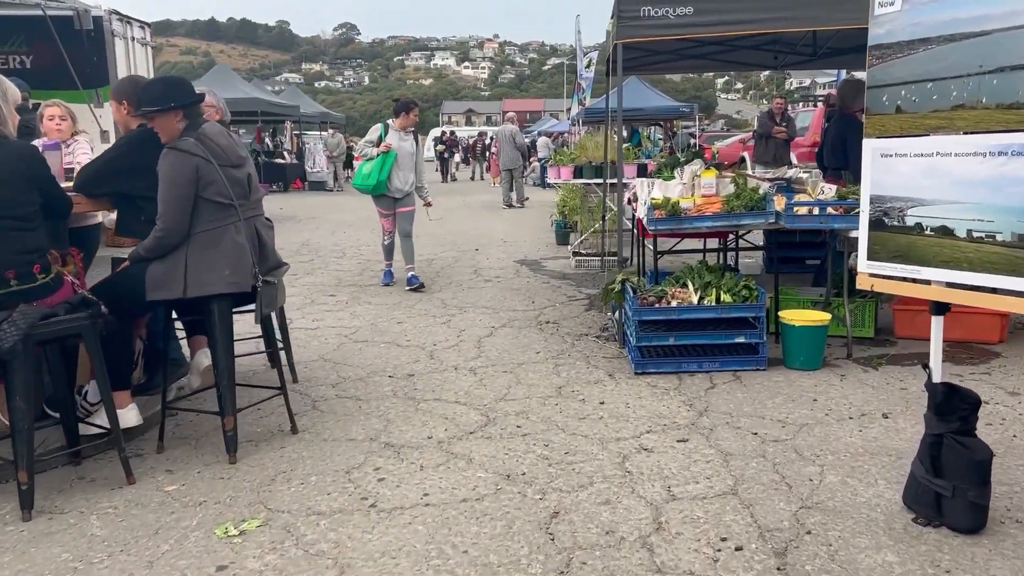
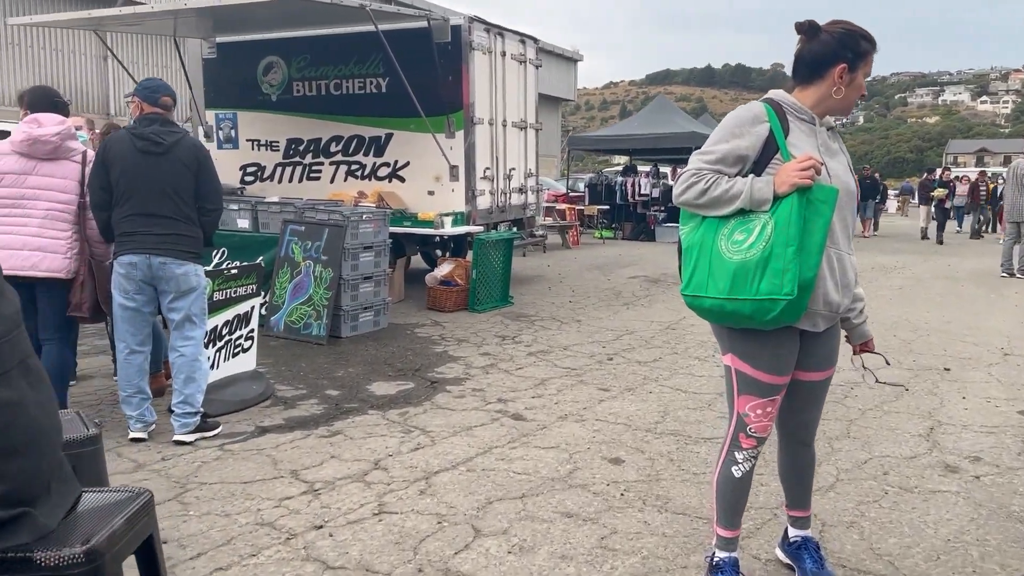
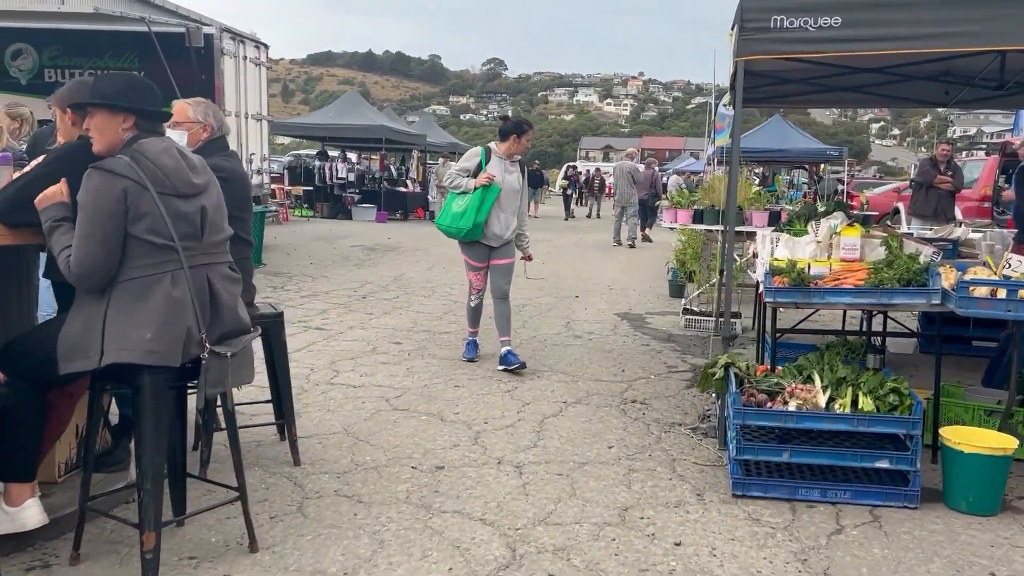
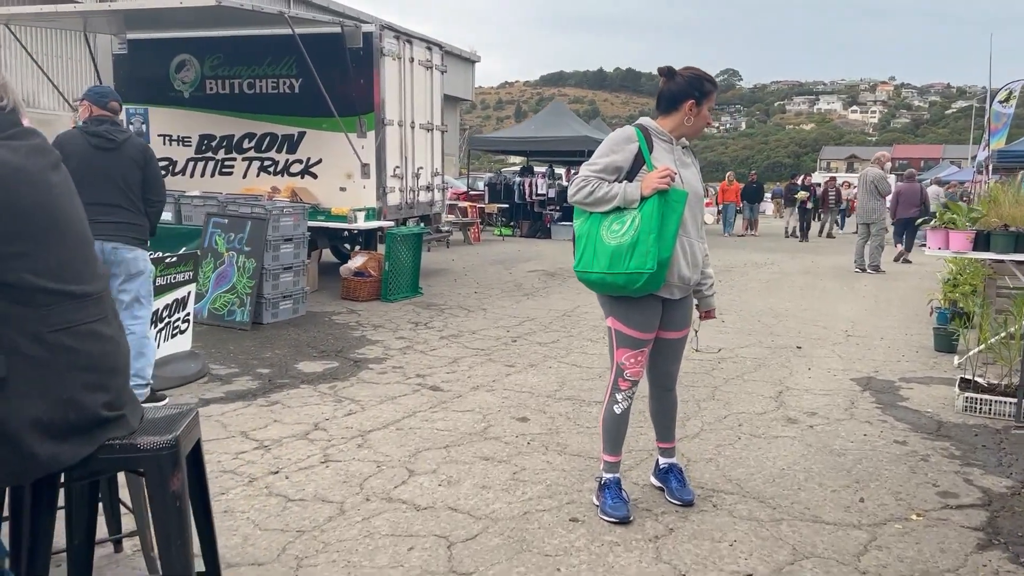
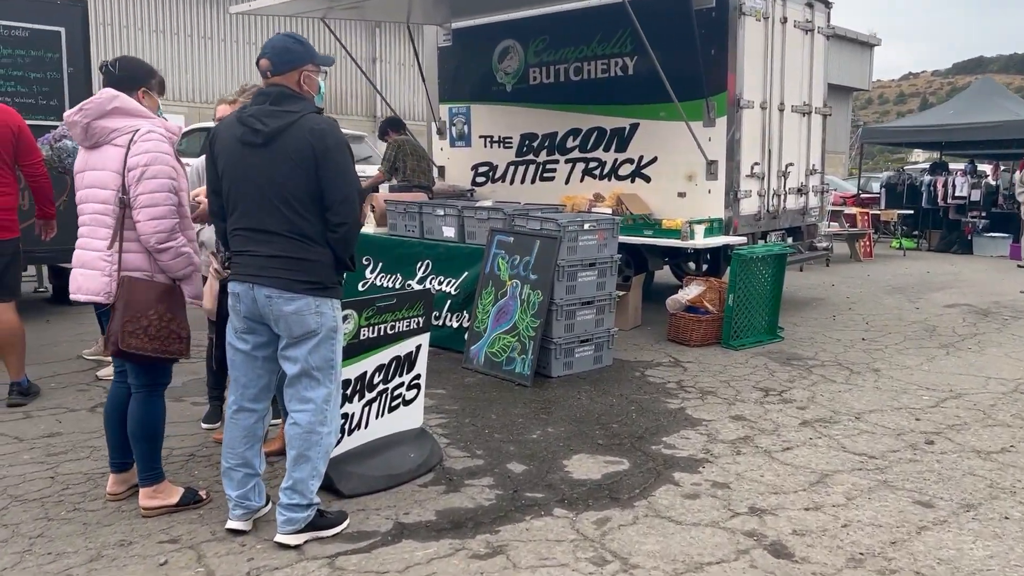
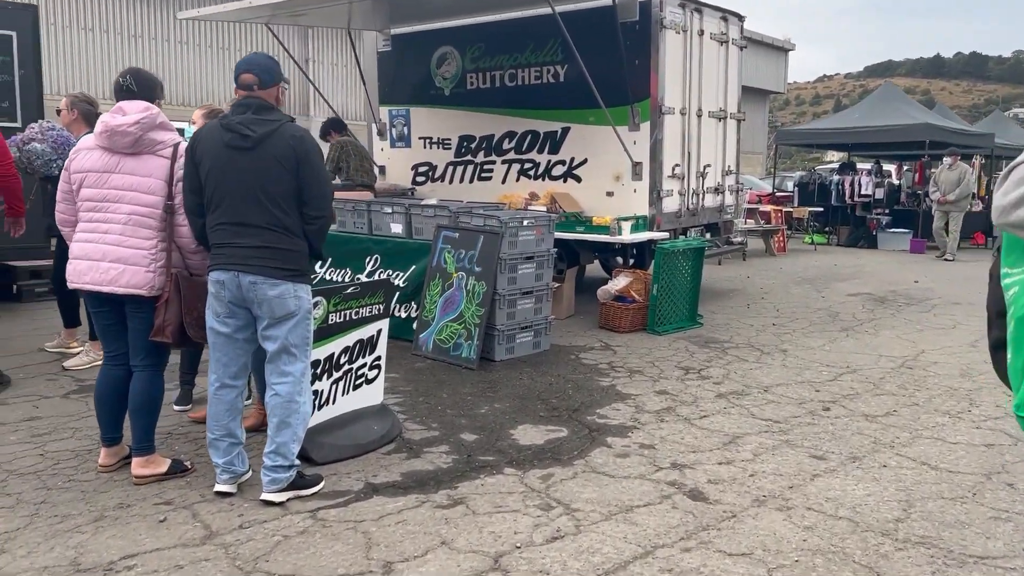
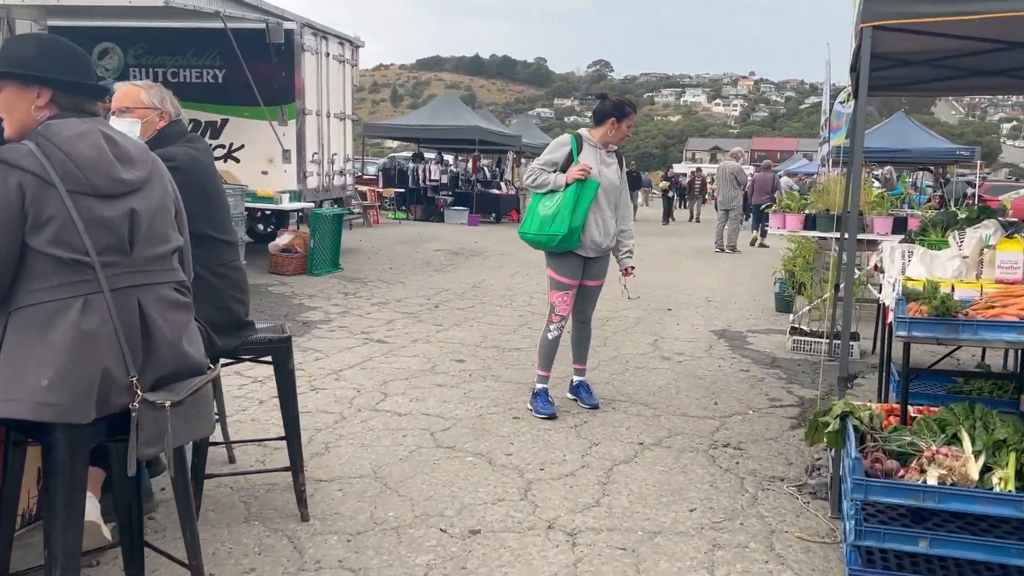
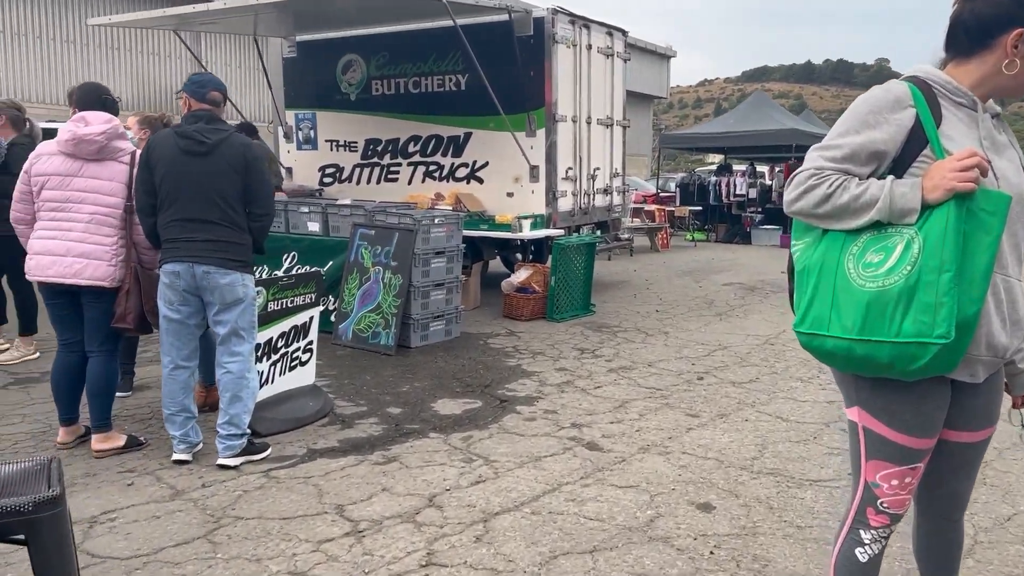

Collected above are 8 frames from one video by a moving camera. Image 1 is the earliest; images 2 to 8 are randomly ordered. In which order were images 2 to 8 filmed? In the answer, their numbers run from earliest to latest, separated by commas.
3, 7, 4, 2, 8, 6, 5
